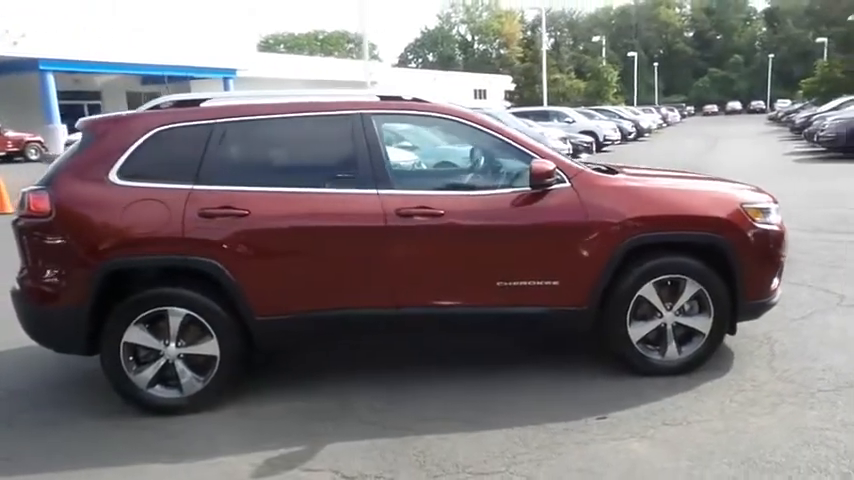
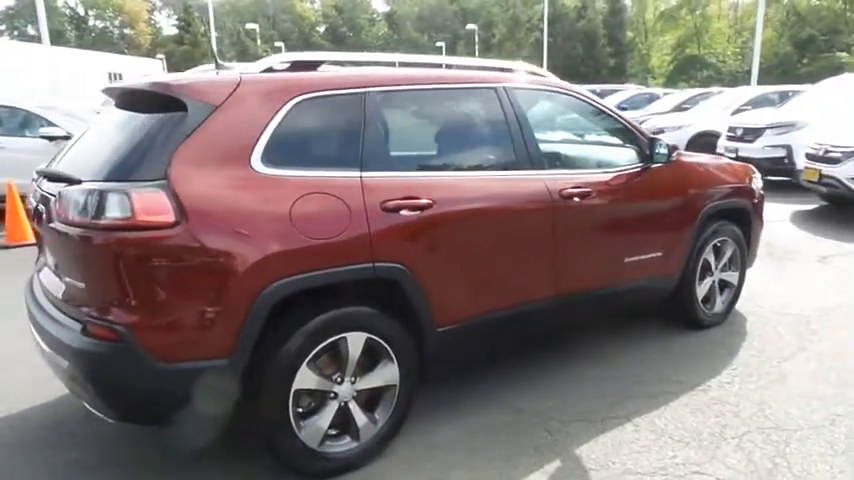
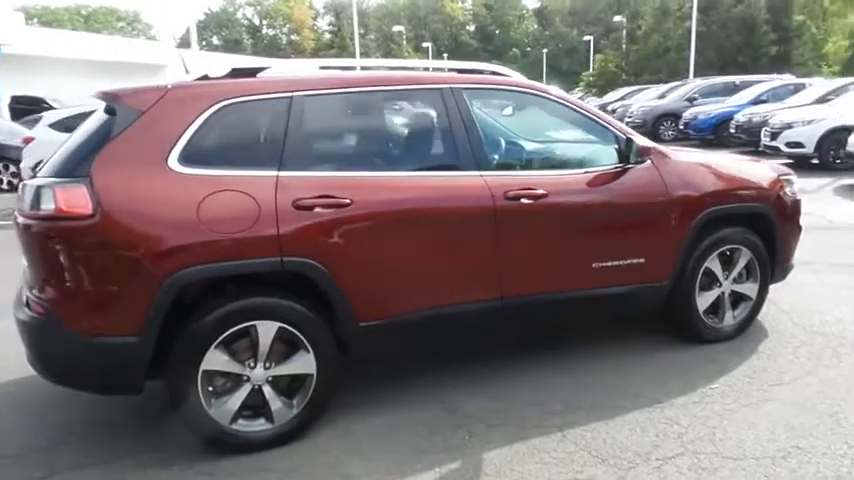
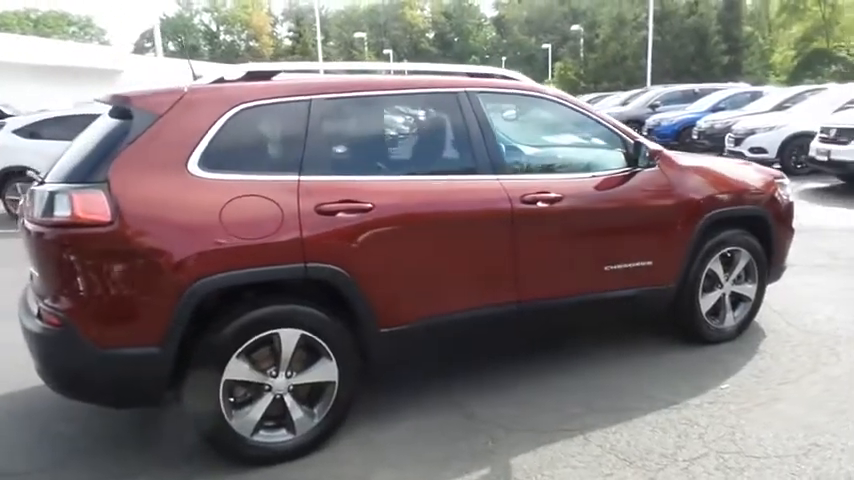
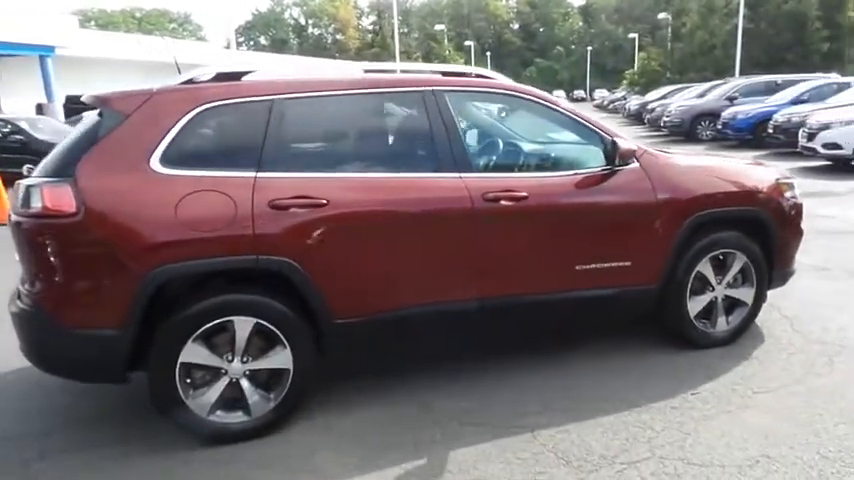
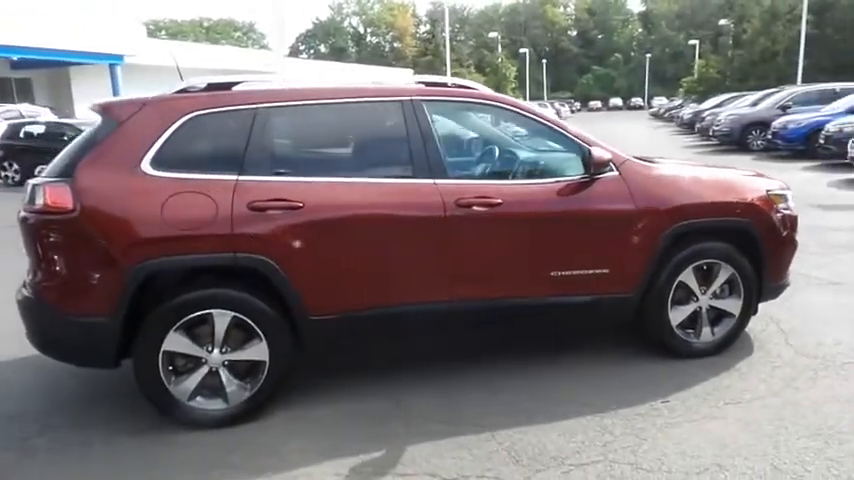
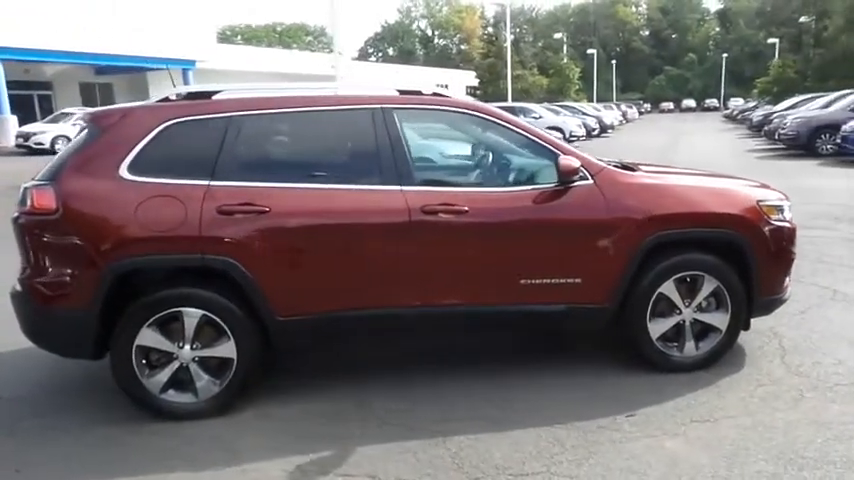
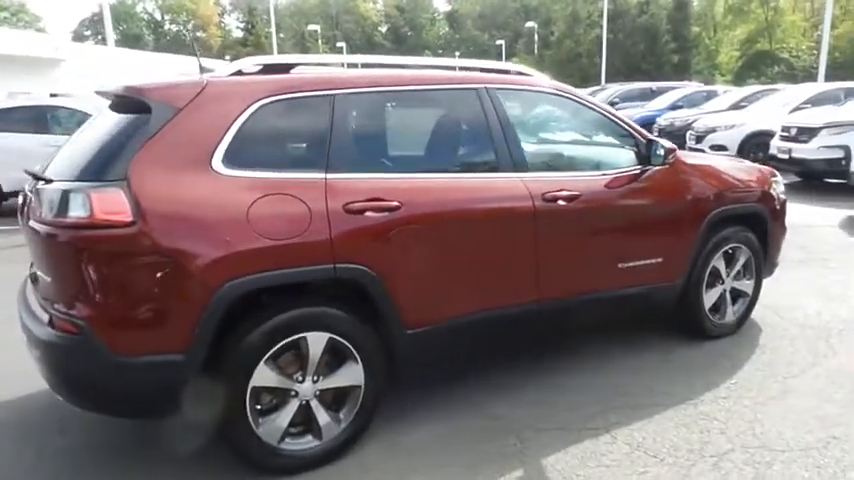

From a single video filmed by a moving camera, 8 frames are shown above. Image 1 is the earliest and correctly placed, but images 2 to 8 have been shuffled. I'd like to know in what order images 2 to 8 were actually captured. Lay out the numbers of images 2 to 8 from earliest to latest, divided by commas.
7, 6, 5, 3, 4, 8, 2
